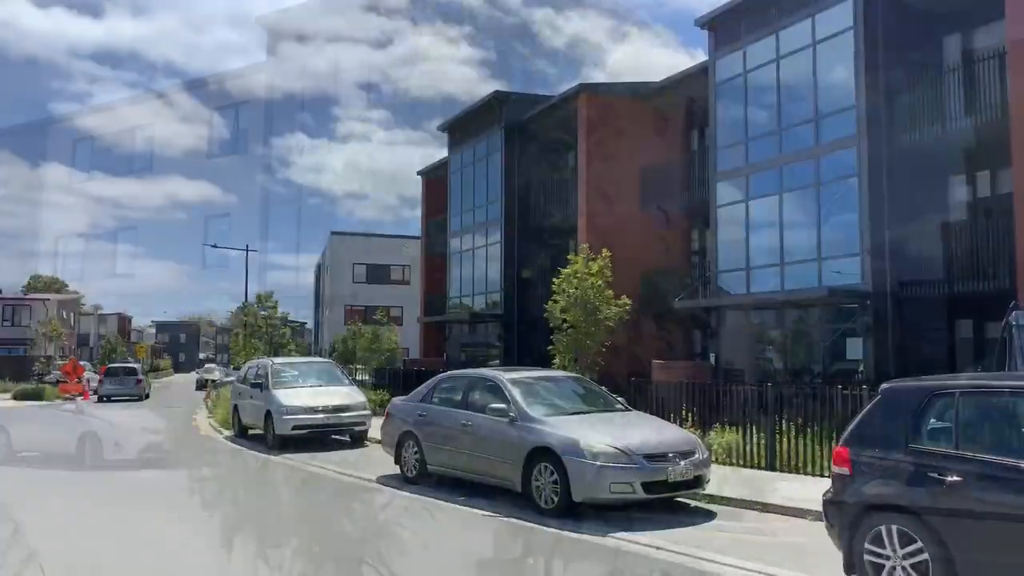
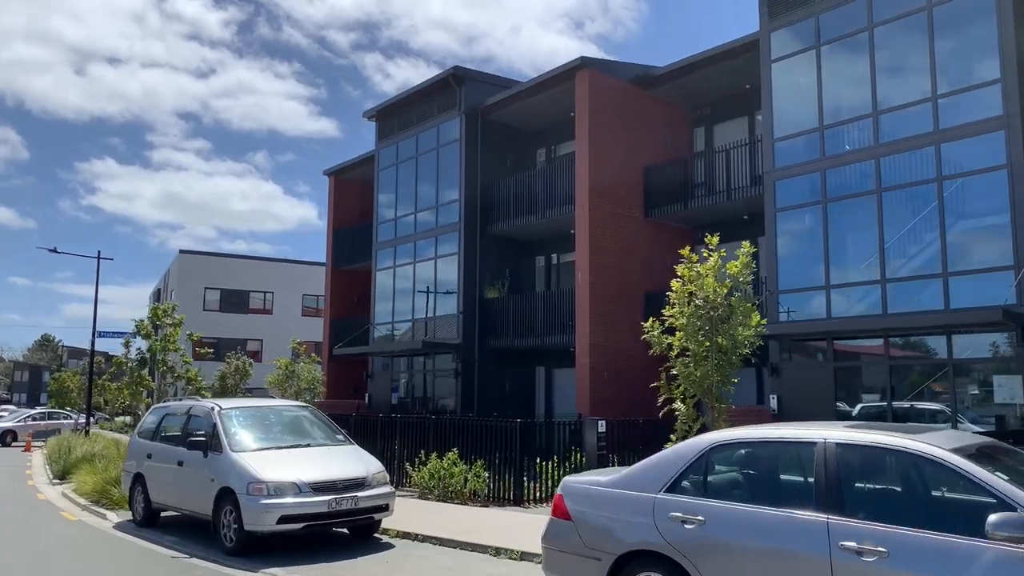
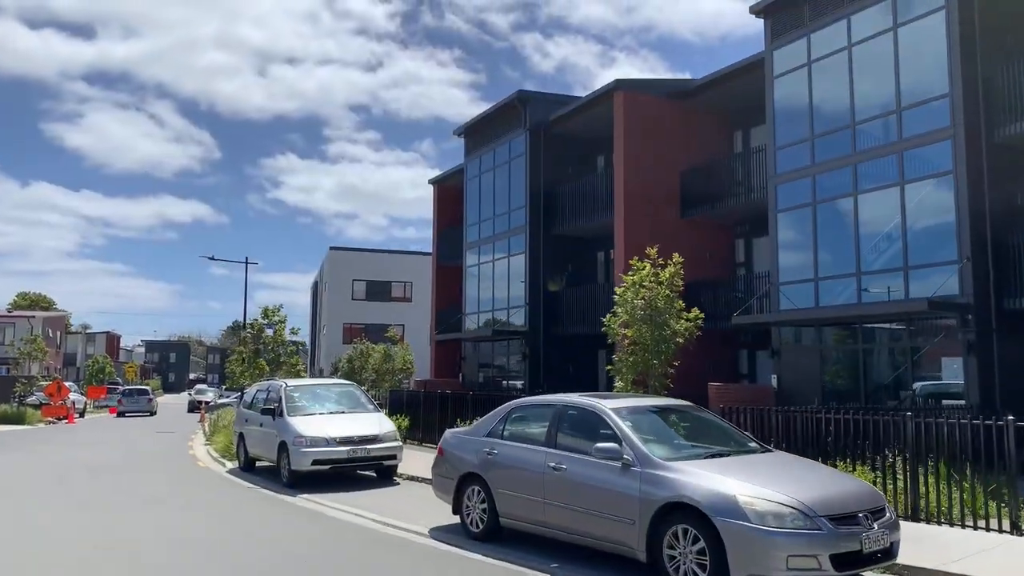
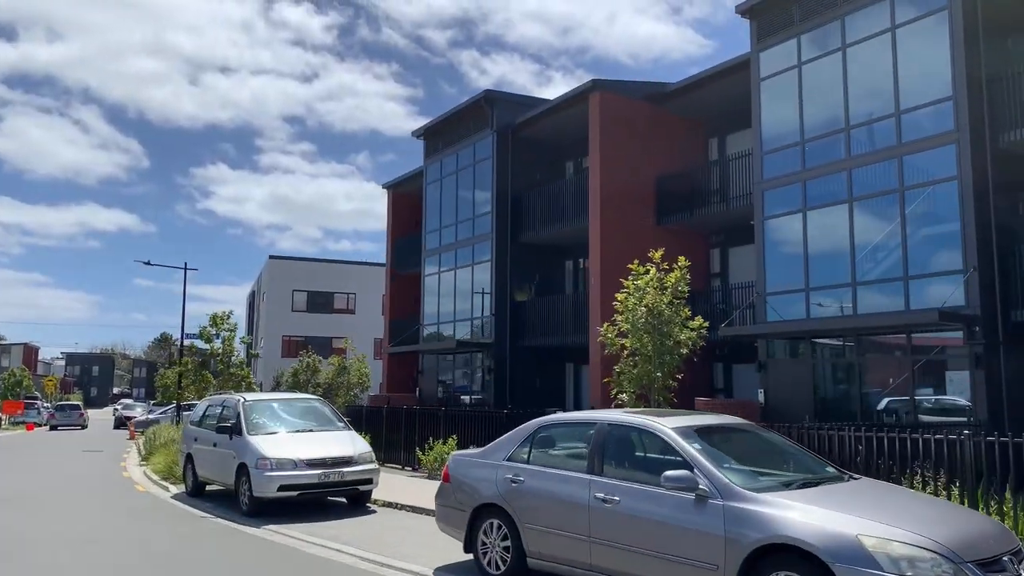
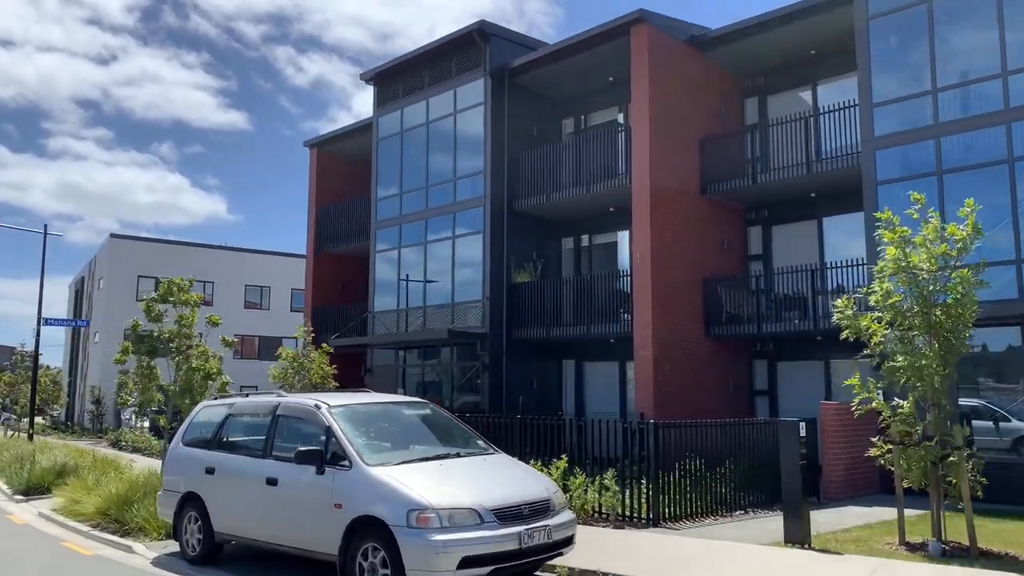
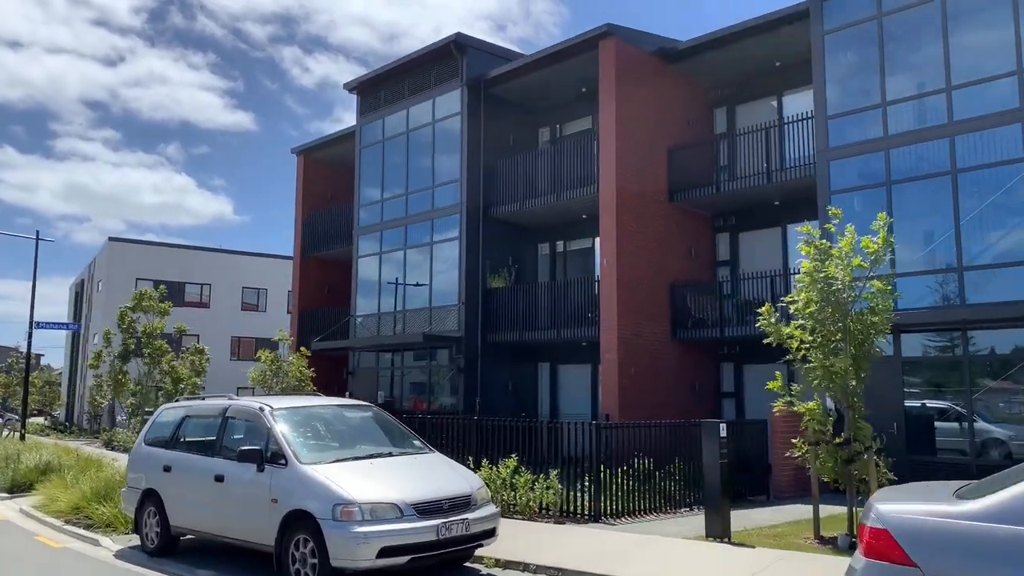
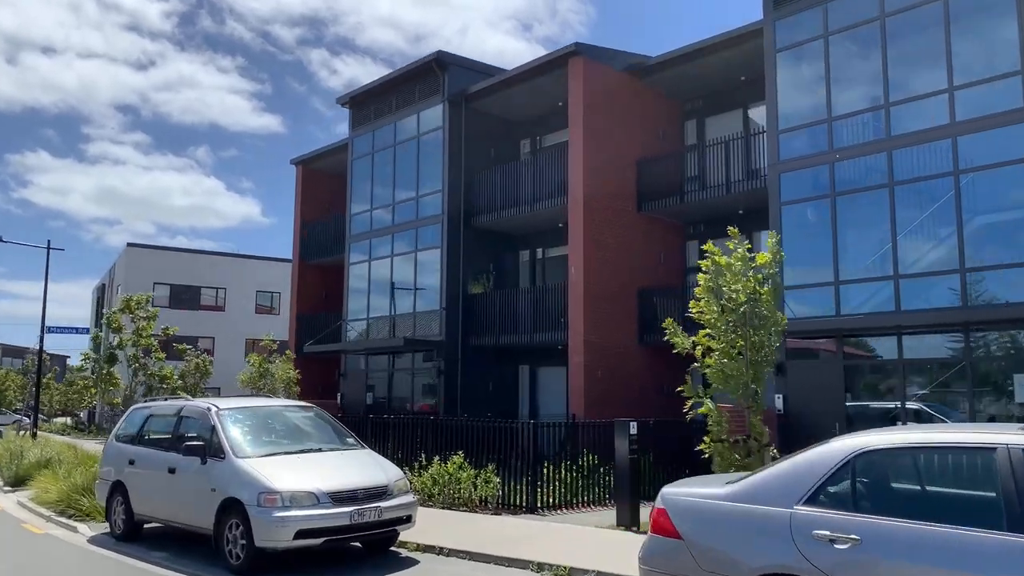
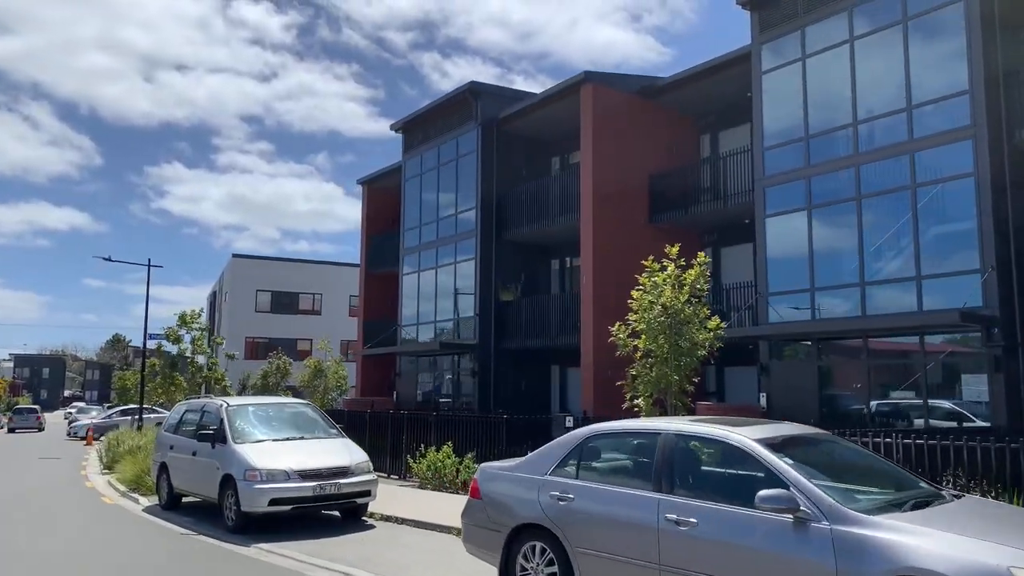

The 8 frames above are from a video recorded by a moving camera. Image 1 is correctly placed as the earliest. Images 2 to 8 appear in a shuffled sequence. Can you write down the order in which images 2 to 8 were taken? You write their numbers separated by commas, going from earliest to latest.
3, 4, 8, 2, 7, 6, 5
